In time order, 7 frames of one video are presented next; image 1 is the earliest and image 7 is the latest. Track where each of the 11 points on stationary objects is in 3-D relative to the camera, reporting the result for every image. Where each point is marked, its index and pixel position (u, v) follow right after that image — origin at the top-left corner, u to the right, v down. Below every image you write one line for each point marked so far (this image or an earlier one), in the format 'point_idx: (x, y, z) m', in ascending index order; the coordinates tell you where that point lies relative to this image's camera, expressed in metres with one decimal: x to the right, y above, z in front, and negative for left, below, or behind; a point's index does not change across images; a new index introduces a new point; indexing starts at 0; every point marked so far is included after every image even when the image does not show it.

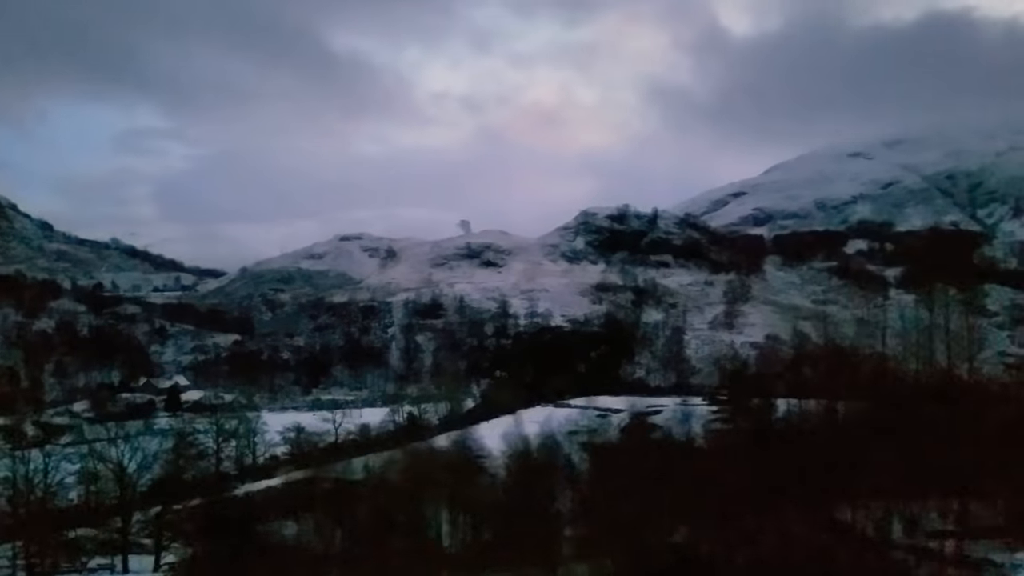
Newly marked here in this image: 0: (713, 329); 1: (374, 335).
0: (+3.3, -0.6, +15.4) m
1: (-2.0, -0.7, +14.9) m
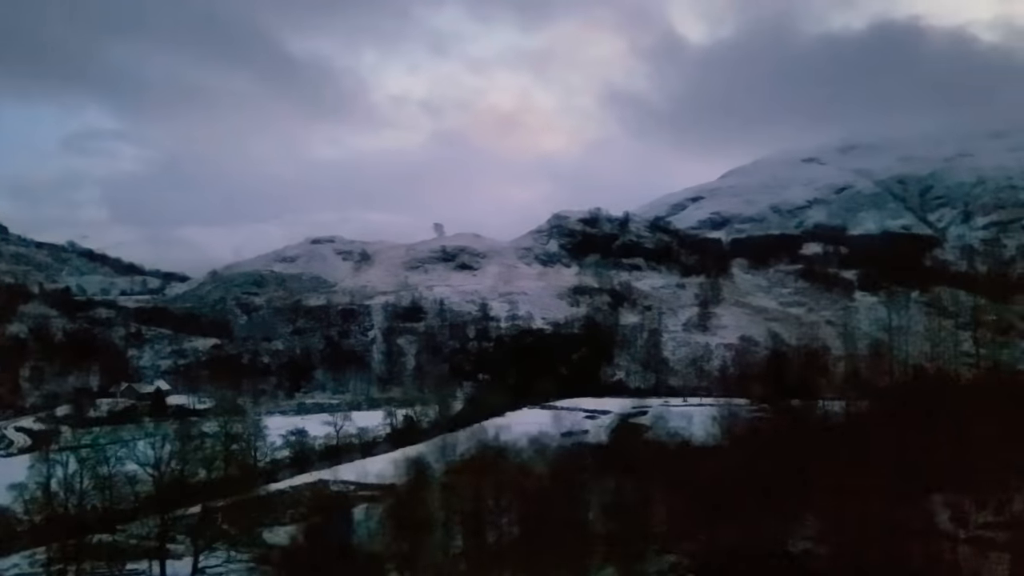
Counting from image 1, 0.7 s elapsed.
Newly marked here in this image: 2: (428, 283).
0: (+2.9, -0.7, +15.7) m
1: (-2.3, -0.8, +14.8) m
2: (-1.1, +0.1, +18.6) m
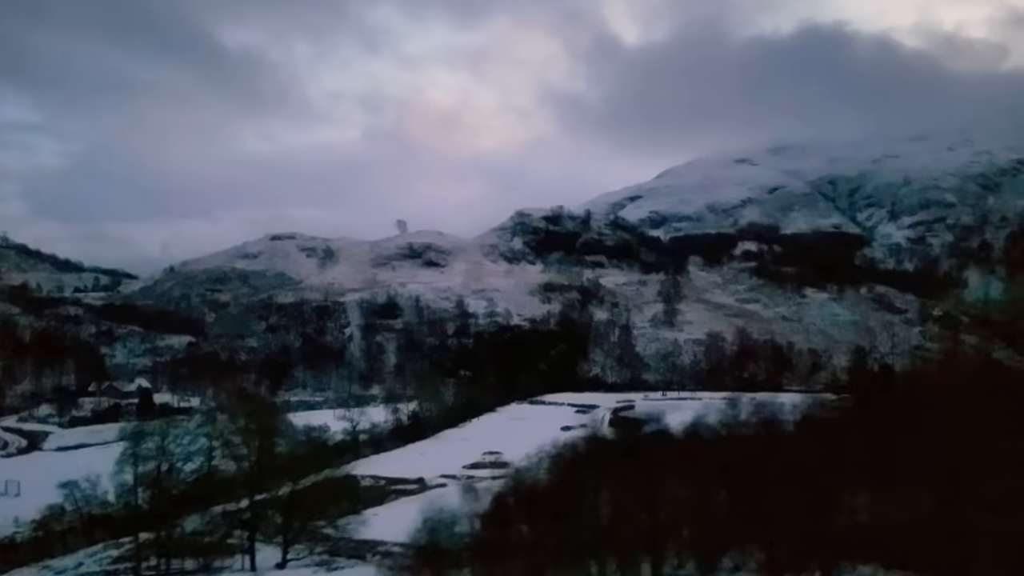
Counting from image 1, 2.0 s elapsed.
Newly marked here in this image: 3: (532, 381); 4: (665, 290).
0: (+2.4, -0.6, +16.0) m
1: (-2.7, -0.7, +14.7) m
2: (-1.9, +0.1, +18.6) m
3: (+0.3, -1.2, +12.4) m
4: (+3.0, -0.1, +18.4) m
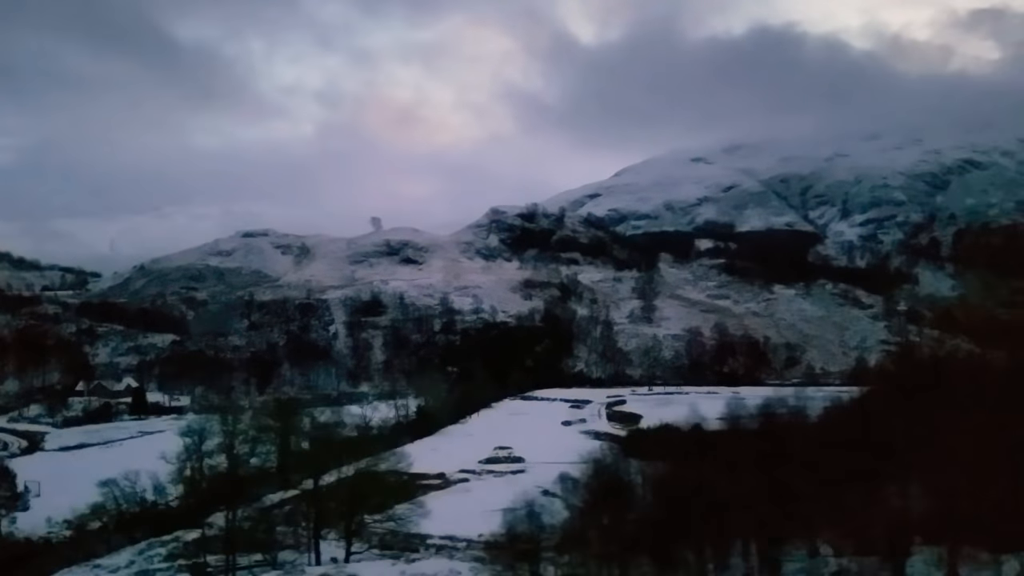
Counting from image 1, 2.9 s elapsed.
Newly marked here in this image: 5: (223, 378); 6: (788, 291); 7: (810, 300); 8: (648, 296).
0: (+2.0, -0.6, +16.2) m
1: (-3.0, -0.7, +14.7) m
2: (-2.4, +0.2, +18.6) m
3: (+0.1, -1.1, +12.4) m
4: (+2.5, 0.0, +18.6) m
5: (-3.4, -1.2, +11.7) m
6: (+5.6, 0.0, +19.8) m
7: (+5.9, -0.2, +19.1) m
8: (+2.5, -0.2, +18.0) m
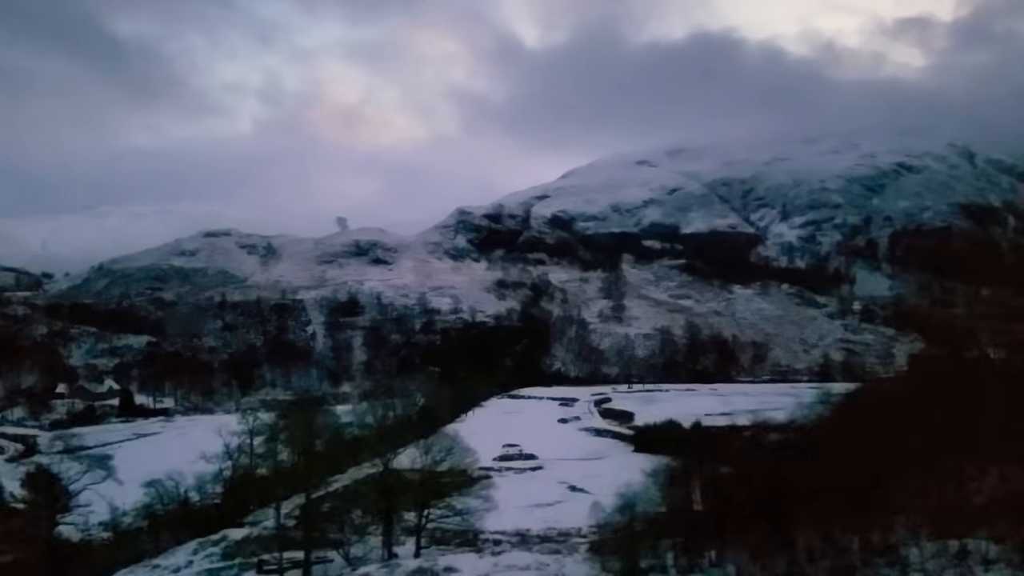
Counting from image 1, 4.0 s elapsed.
0: (+1.5, -0.6, +16.3) m
1: (-3.4, -0.7, +14.5) m
2: (-3.0, +0.2, +18.4) m
3: (-0.1, -1.1, +12.5) m
4: (+1.9, 0.0, +18.8) m
5: (-3.6, -1.2, +11.5) m
6: (+4.9, 0.0, +20.2) m
7: (+5.2, -0.2, +19.6) m
8: (+1.9, -0.2, +18.2) m
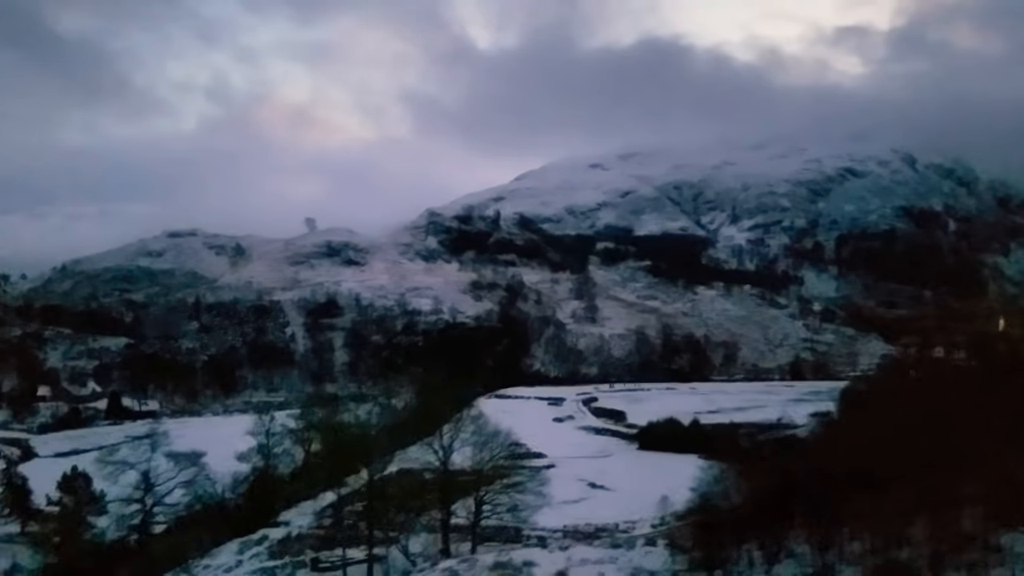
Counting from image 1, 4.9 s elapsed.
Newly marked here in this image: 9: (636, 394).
0: (+1.1, -0.6, +16.5) m
1: (-3.7, -0.7, +14.3) m
2: (-3.6, +0.1, +18.3) m
3: (-0.3, -1.1, +12.5) m
4: (+1.3, 0.0, +19.0) m
5: (-3.8, -1.2, +11.3) m
6: (+4.2, -0.1, +20.5) m
7: (+4.6, -0.2, +19.9) m
8: (+1.4, -0.2, +18.4) m
9: (+1.6, -1.4, +12.4) m
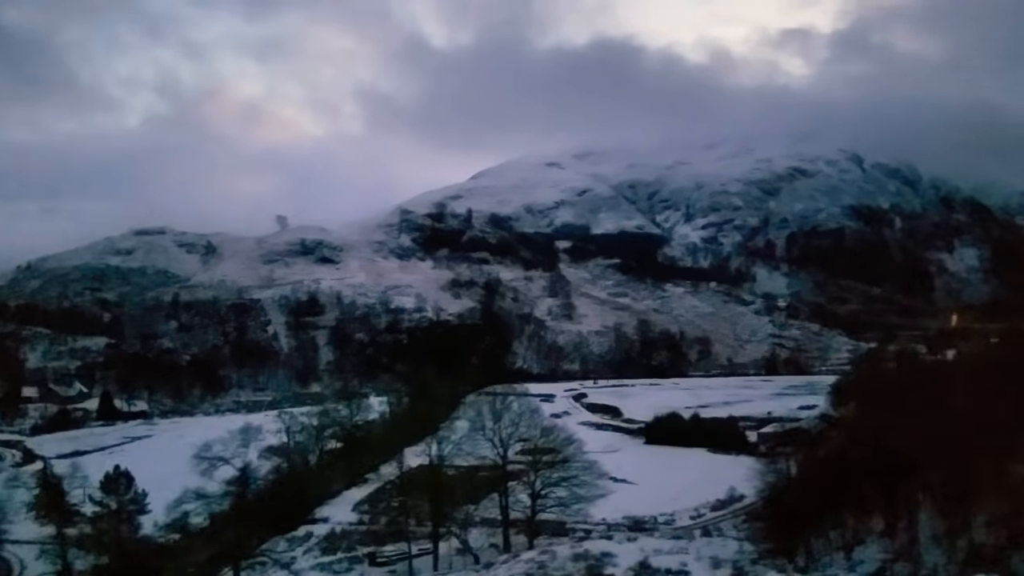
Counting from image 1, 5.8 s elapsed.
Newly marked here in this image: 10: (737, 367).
0: (+0.7, -0.5, +16.6) m
1: (-4.0, -0.7, +14.2) m
2: (-4.1, +0.2, +18.1) m
3: (-0.5, -1.1, +12.5) m
4: (+0.7, 0.0, +19.0) m
5: (-3.9, -1.1, +11.1) m
6: (+3.6, 0.0, +20.8) m
7: (+3.9, -0.1, +20.2) m
8: (+0.8, -0.1, +18.5) m
9: (+1.4, -1.3, +12.5) m
10: (+3.5, -1.2, +15.1) m
